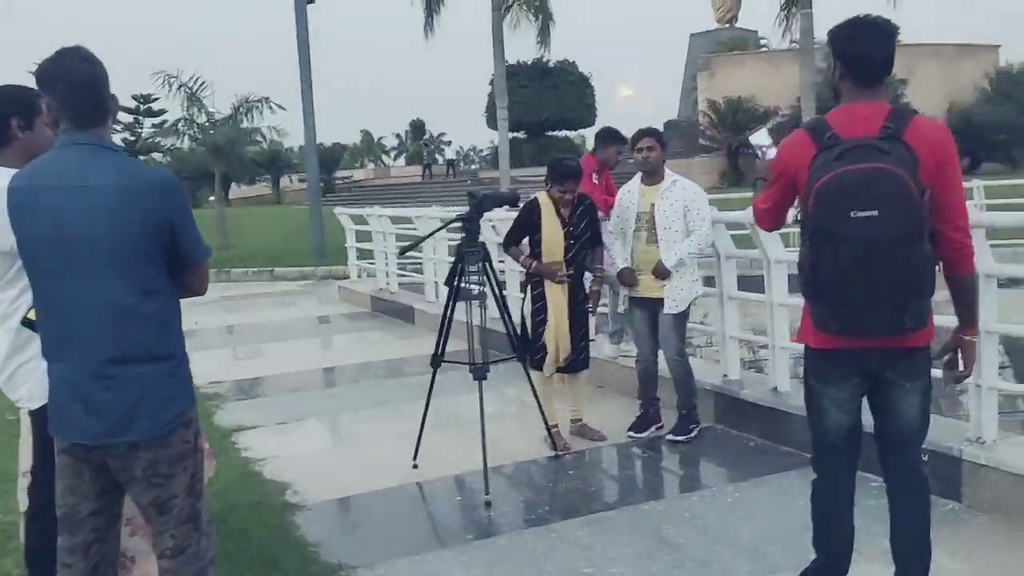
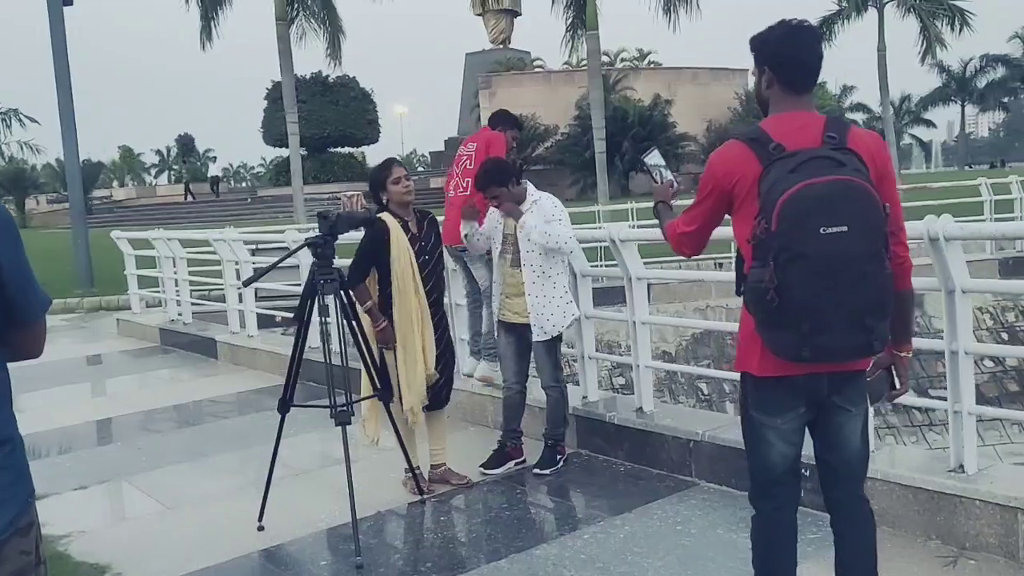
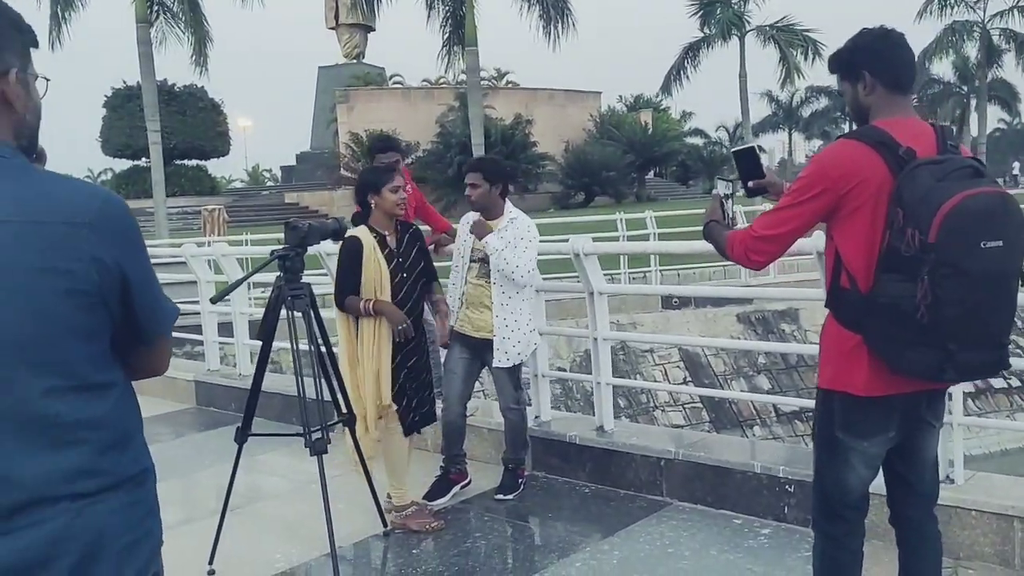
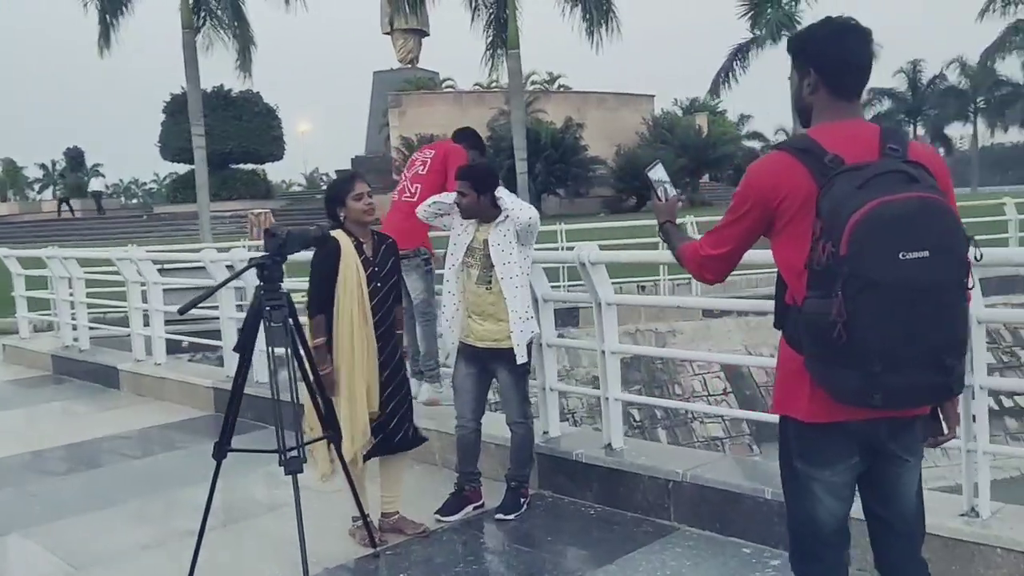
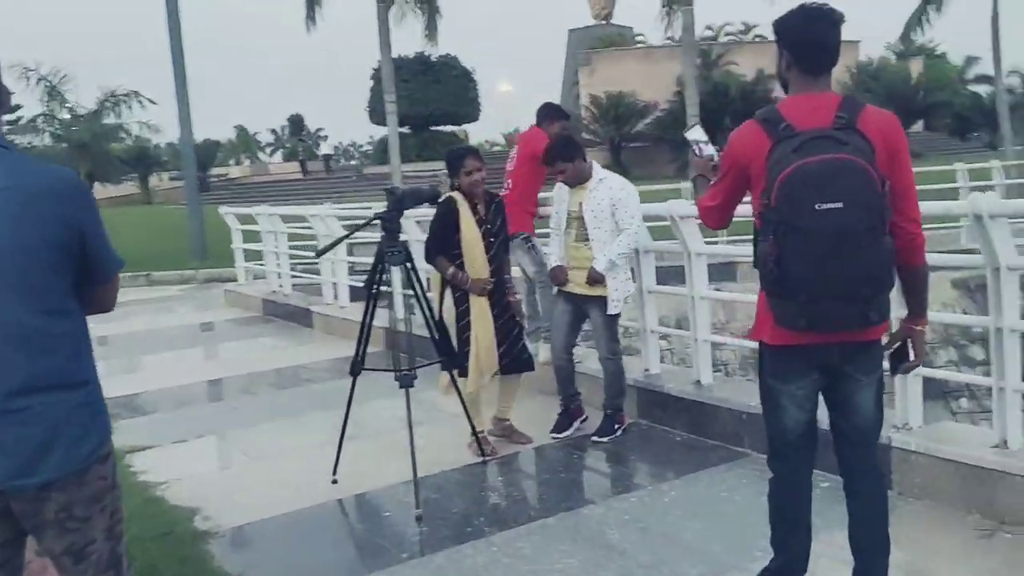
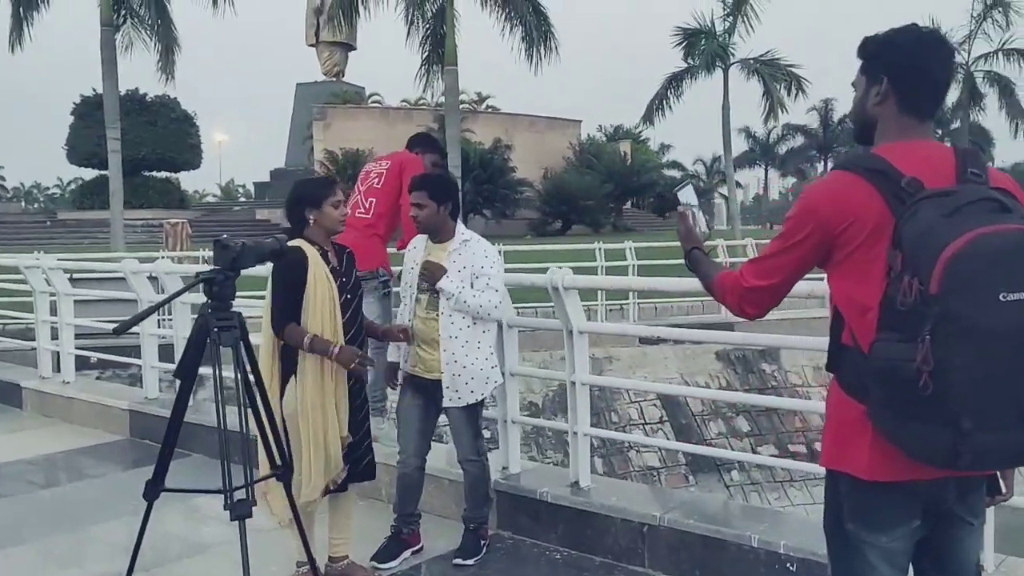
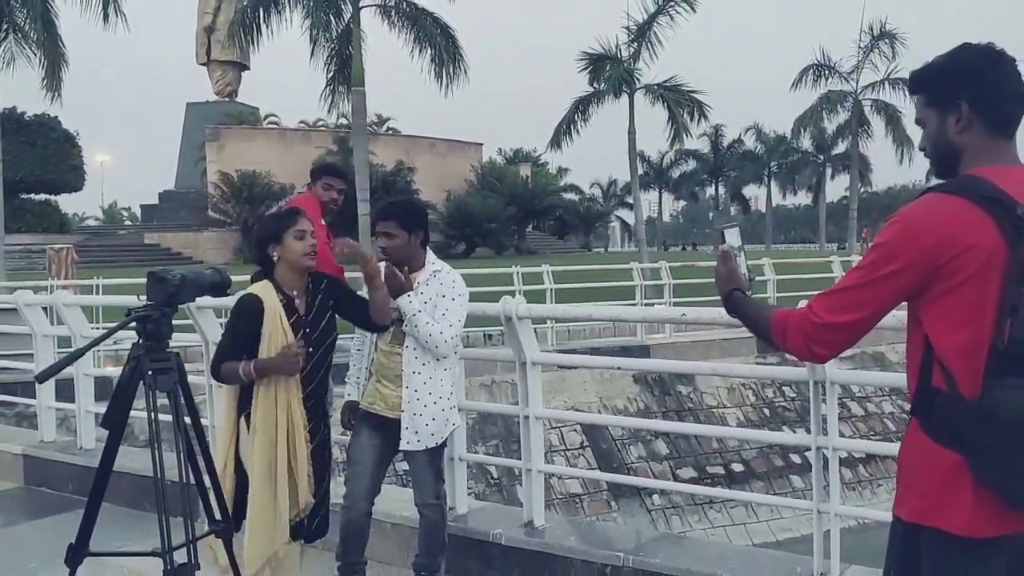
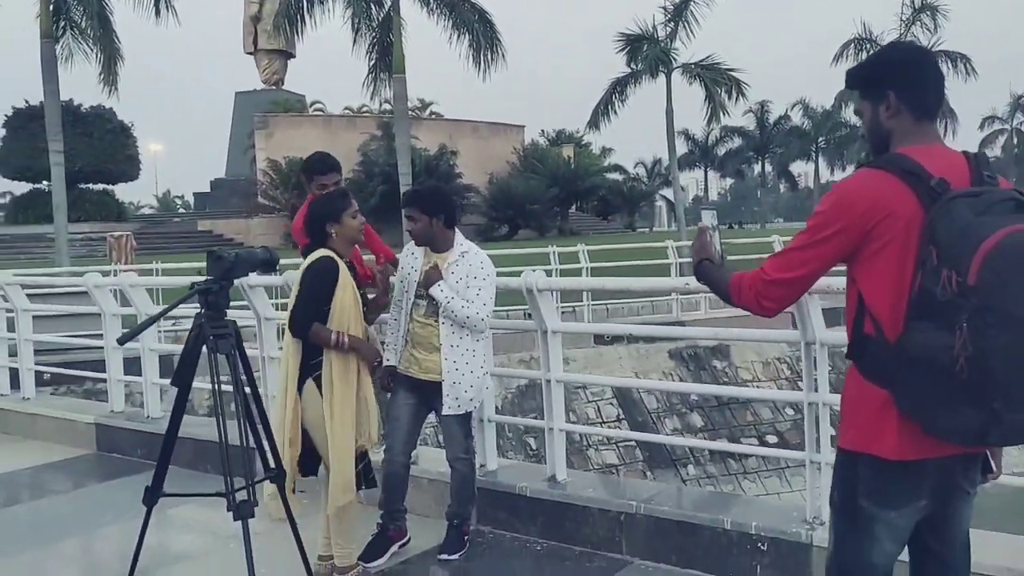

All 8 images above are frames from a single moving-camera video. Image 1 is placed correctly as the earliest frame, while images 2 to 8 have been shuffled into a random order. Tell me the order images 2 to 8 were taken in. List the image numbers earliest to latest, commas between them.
5, 2, 4, 6, 7, 8, 3
